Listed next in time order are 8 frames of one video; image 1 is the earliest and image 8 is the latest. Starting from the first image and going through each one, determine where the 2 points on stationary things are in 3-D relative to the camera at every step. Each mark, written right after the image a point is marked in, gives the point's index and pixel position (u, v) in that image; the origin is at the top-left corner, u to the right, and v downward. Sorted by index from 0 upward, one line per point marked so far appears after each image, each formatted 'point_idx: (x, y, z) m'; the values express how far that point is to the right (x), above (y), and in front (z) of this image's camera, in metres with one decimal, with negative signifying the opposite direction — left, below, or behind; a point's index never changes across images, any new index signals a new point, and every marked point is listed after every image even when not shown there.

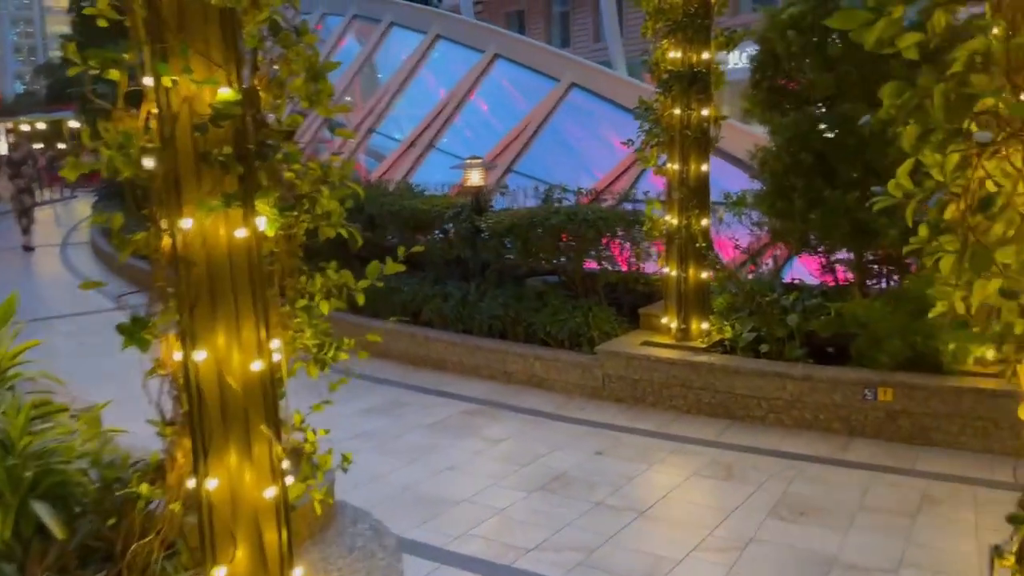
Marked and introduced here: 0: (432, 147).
0: (-1.2, +2.1, +12.7) m
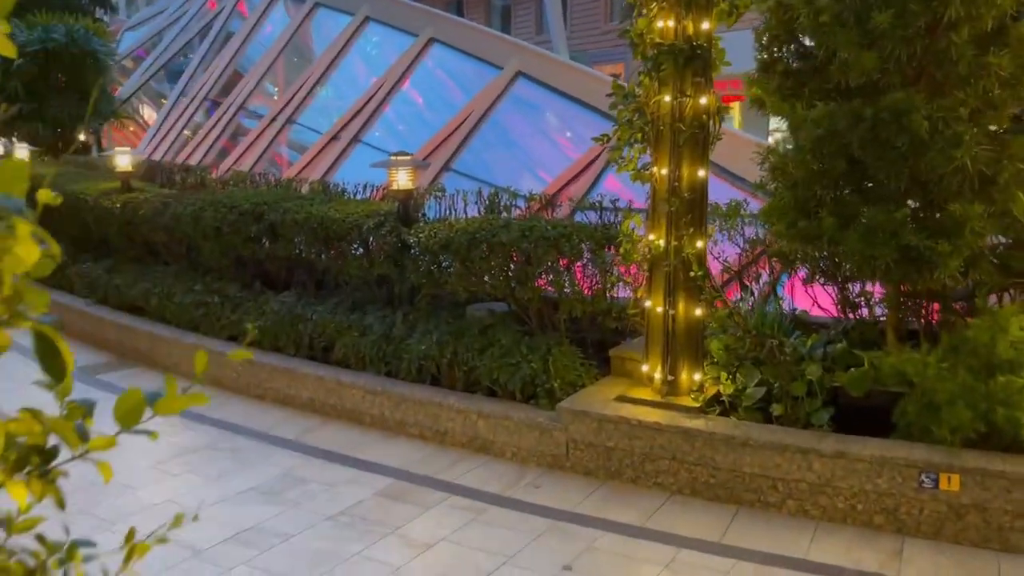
0: (-2.1, +2.0, +11.1) m
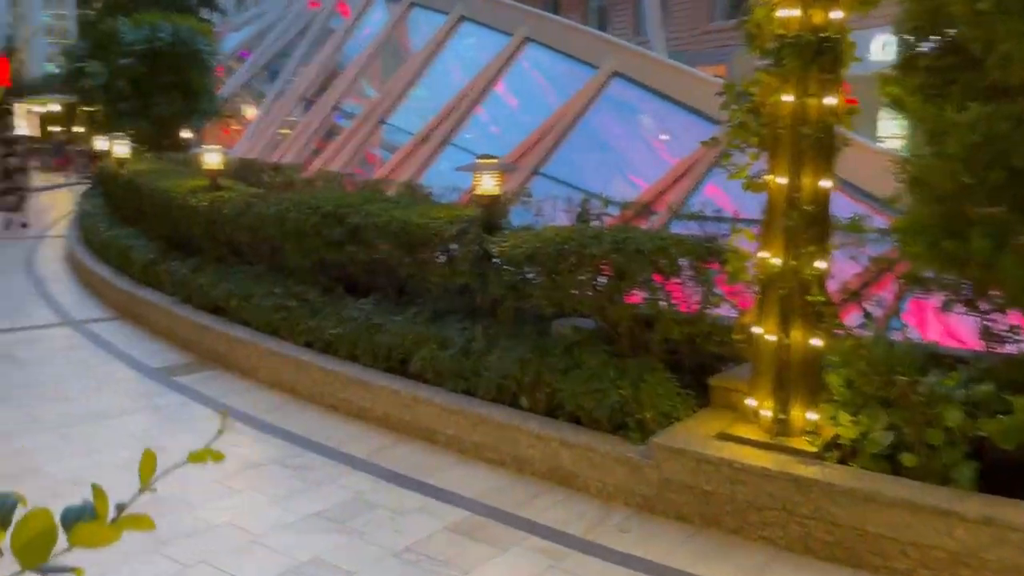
0: (-0.8, +1.9, +10.9) m
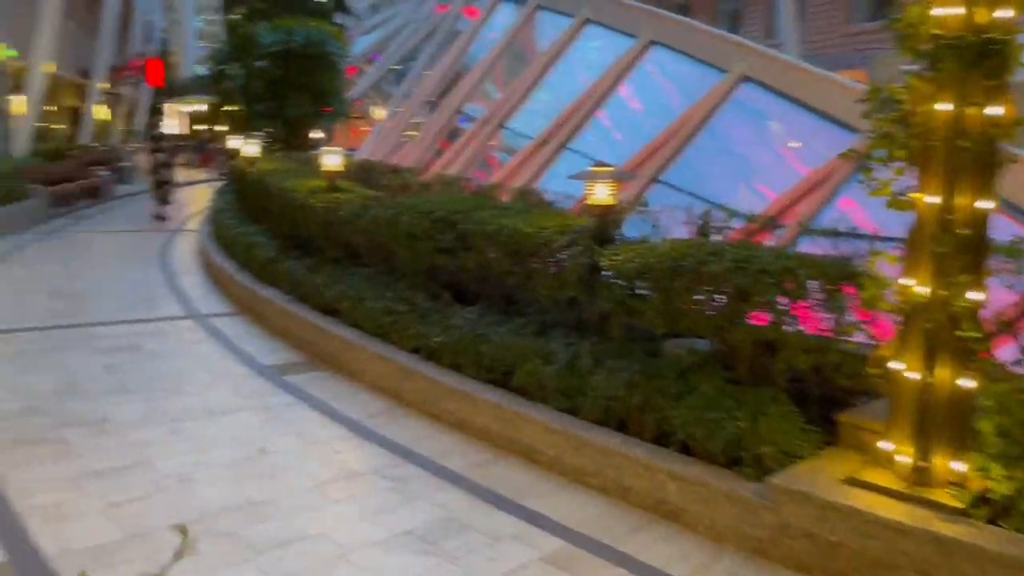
0: (+0.7, +1.8, +10.6) m
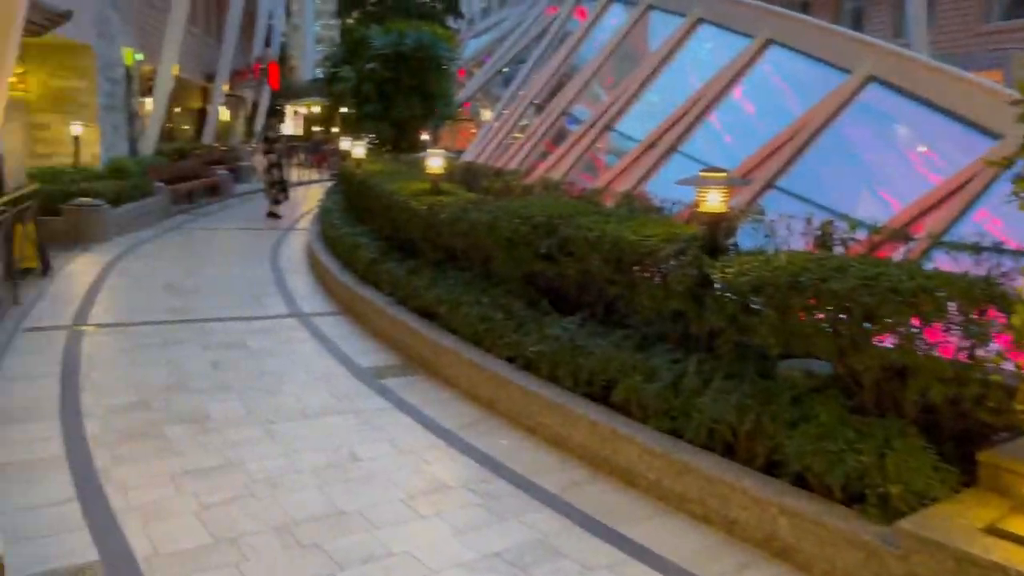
0: (+2.0, +1.7, +10.3) m
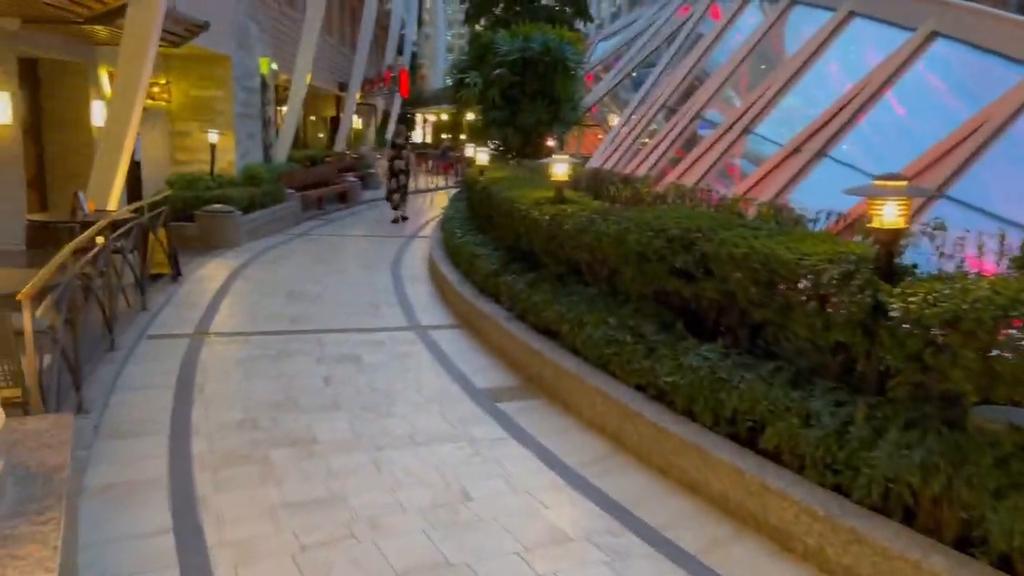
0: (+3.4, +1.5, +9.3) m
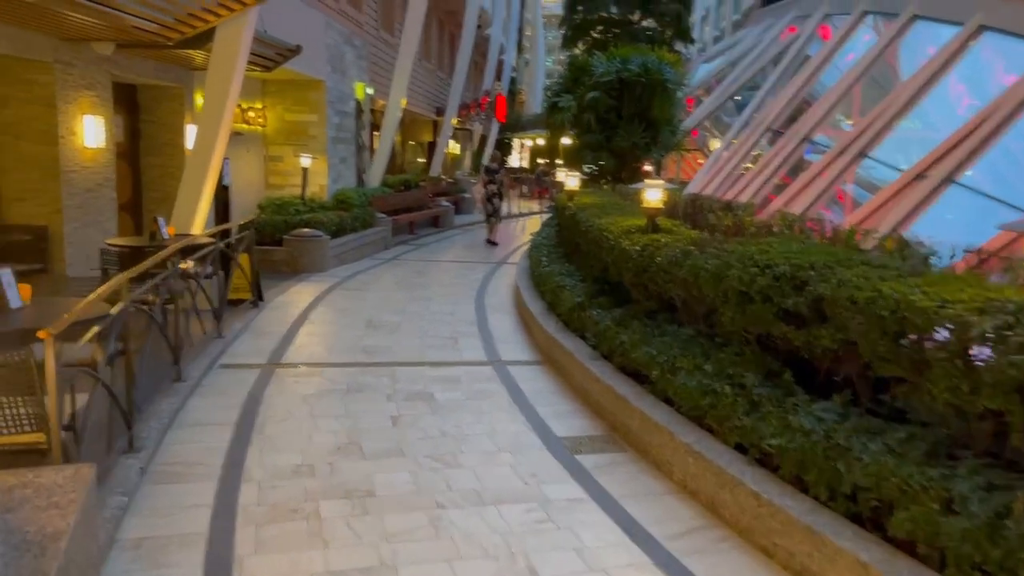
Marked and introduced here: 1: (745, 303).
0: (+4.4, +1.1, +8.3) m
1: (+1.4, -0.1, +5.0) m
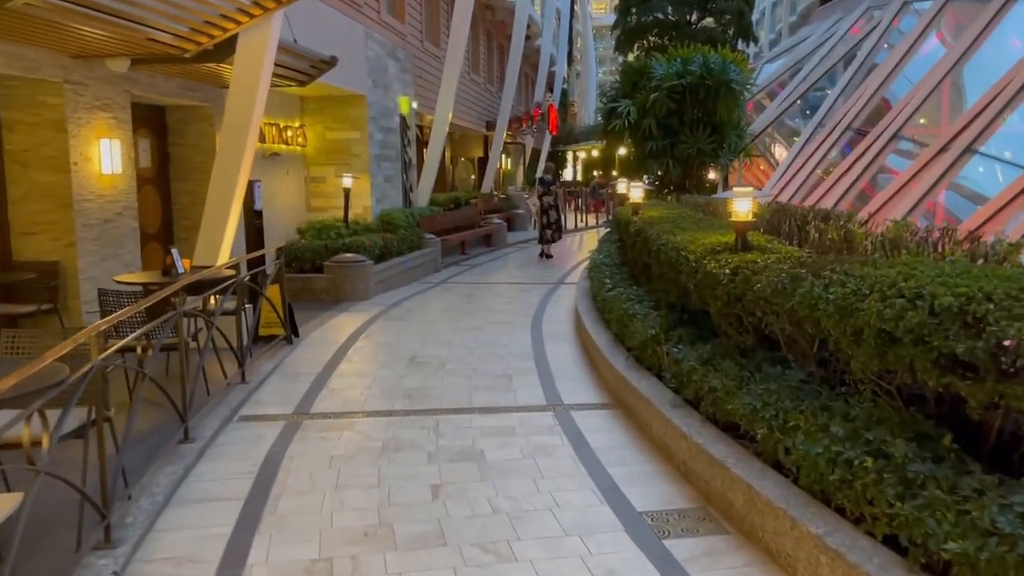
0: (+4.9, +0.9, +6.9) m
1: (+1.7, -0.3, +3.8) m
